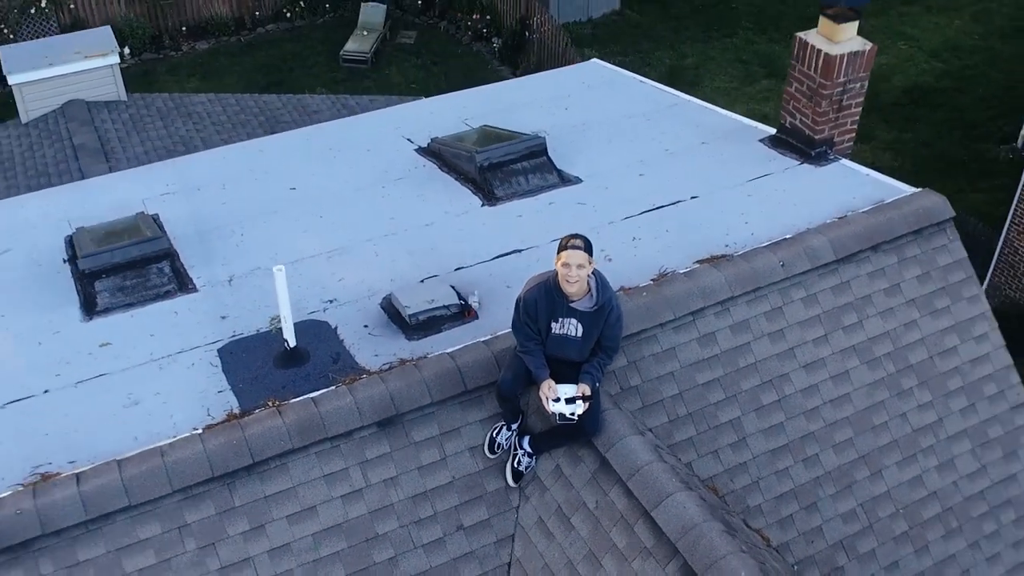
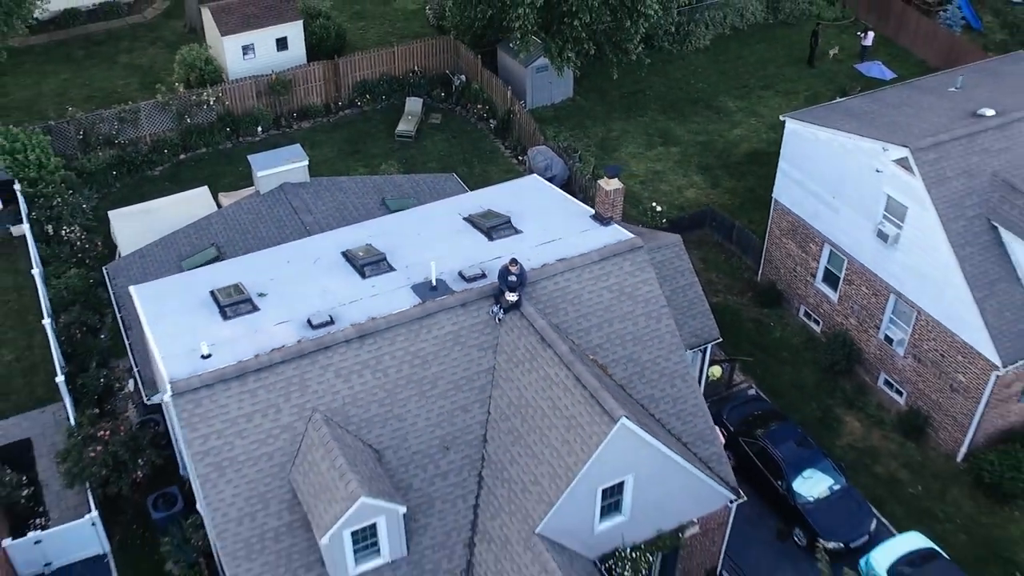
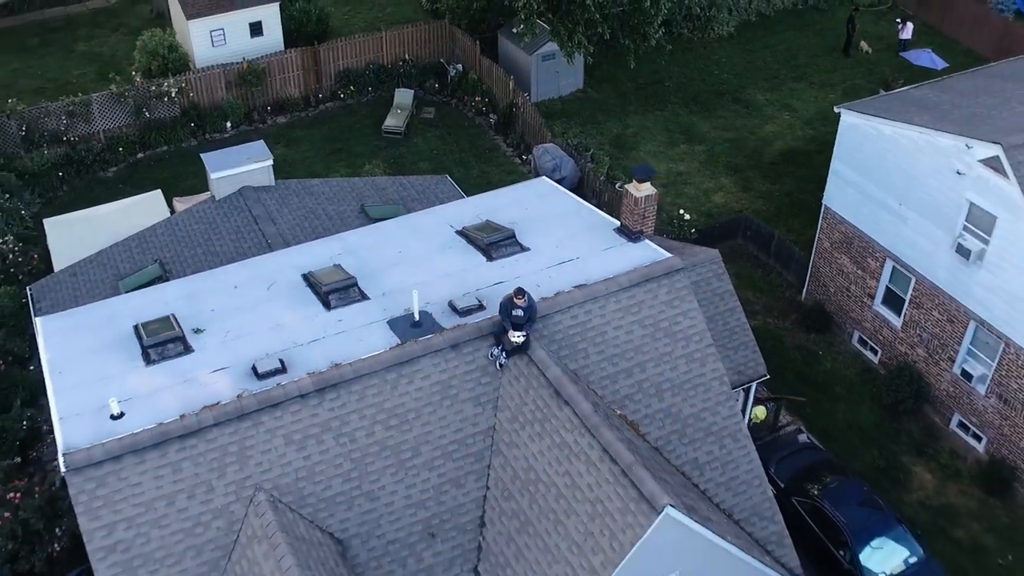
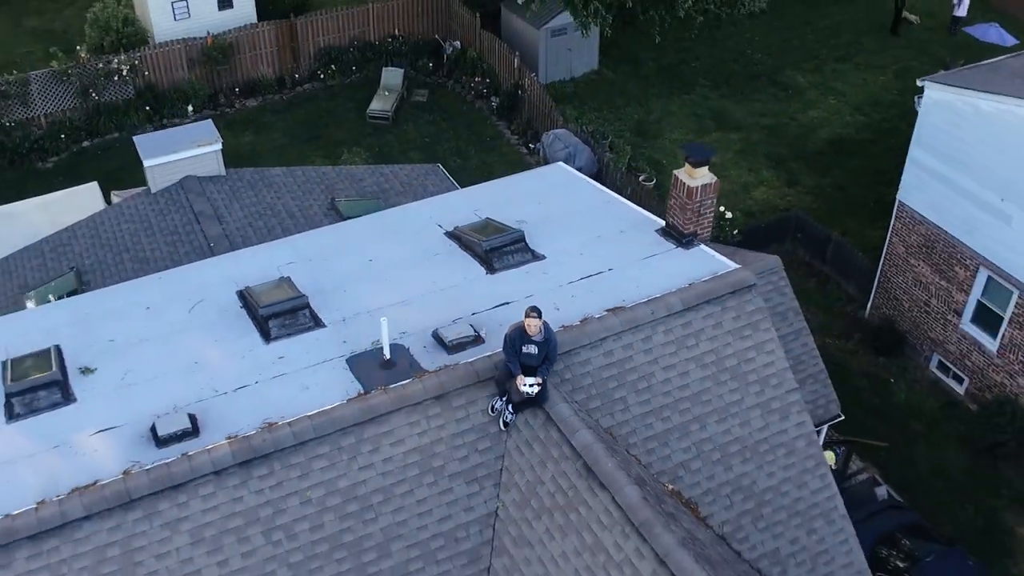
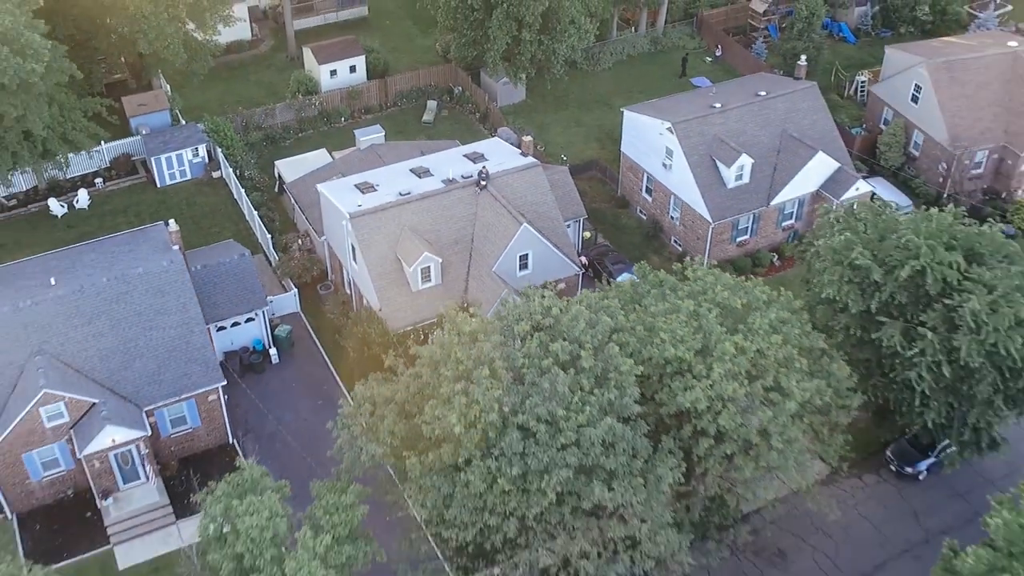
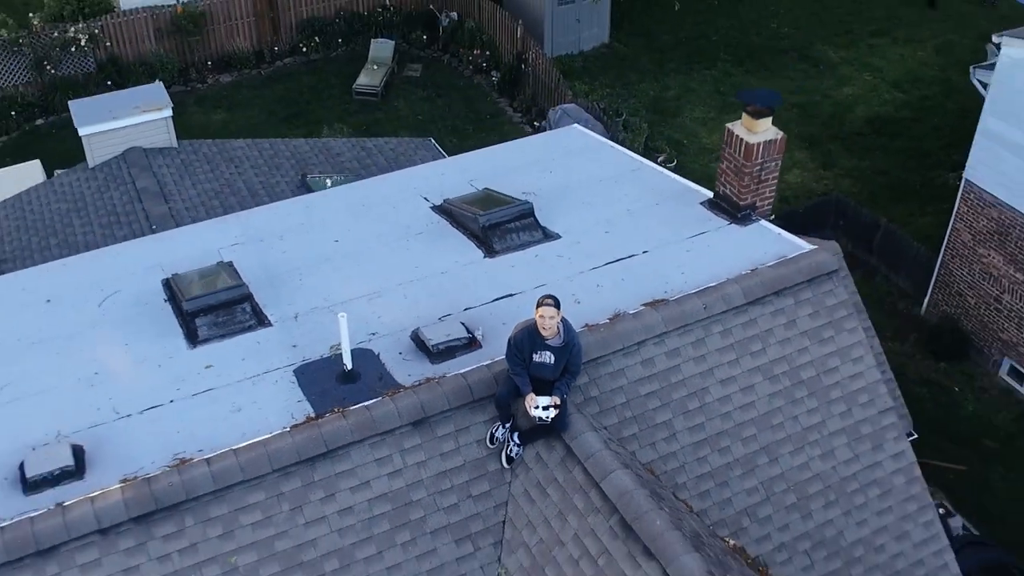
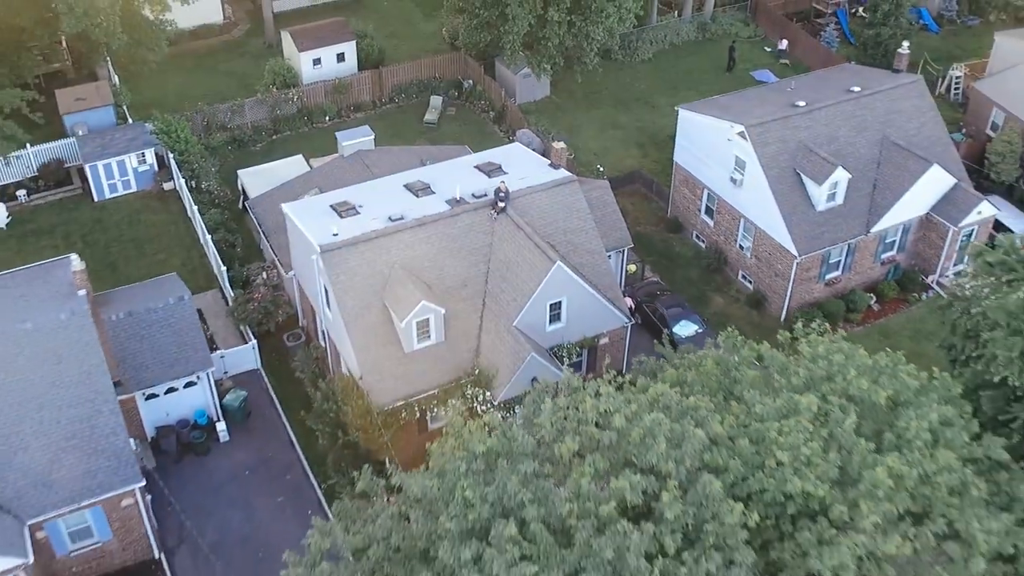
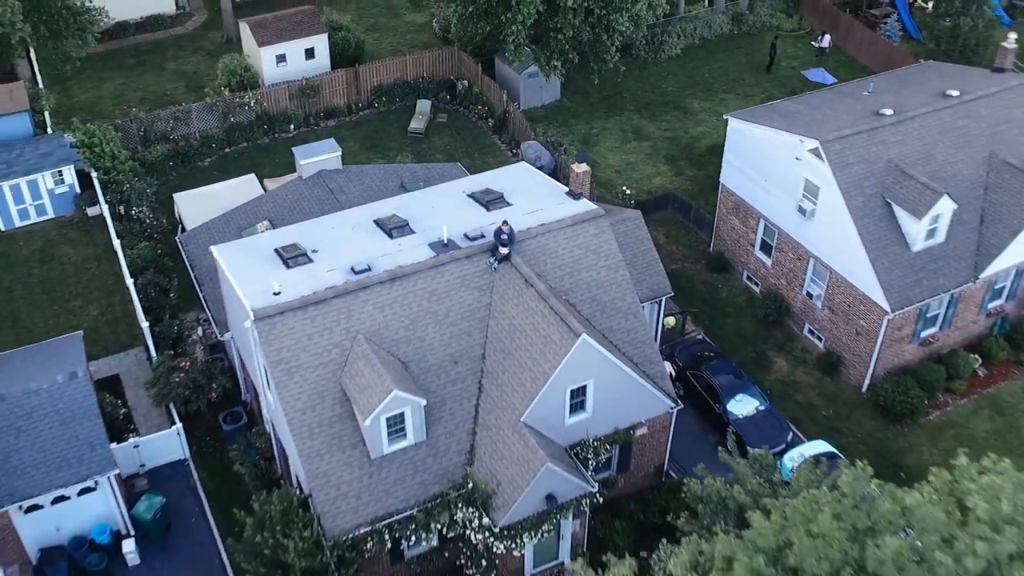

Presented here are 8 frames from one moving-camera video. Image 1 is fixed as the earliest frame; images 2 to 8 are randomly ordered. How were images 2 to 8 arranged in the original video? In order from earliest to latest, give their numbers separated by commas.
6, 4, 3, 2, 8, 7, 5
